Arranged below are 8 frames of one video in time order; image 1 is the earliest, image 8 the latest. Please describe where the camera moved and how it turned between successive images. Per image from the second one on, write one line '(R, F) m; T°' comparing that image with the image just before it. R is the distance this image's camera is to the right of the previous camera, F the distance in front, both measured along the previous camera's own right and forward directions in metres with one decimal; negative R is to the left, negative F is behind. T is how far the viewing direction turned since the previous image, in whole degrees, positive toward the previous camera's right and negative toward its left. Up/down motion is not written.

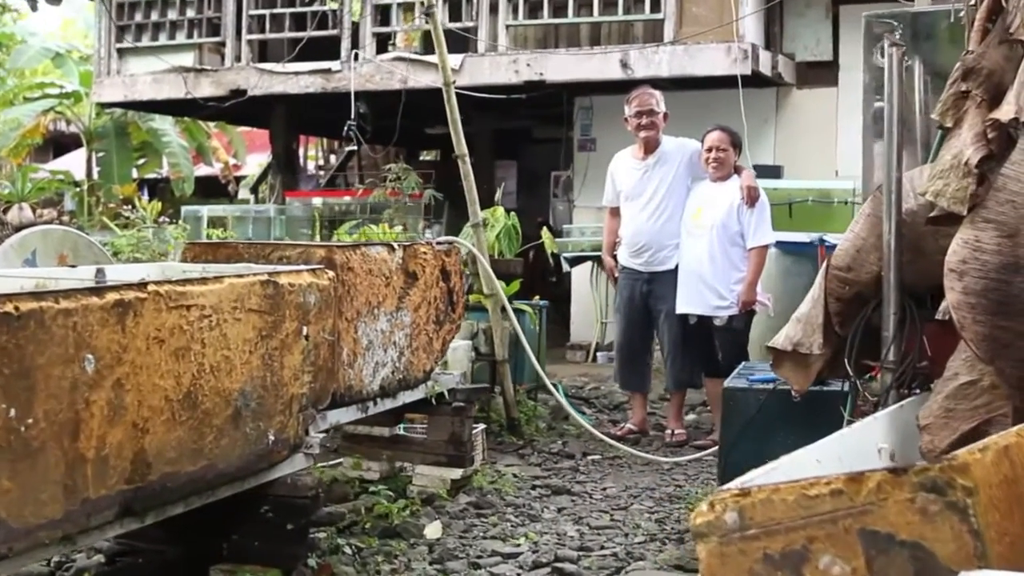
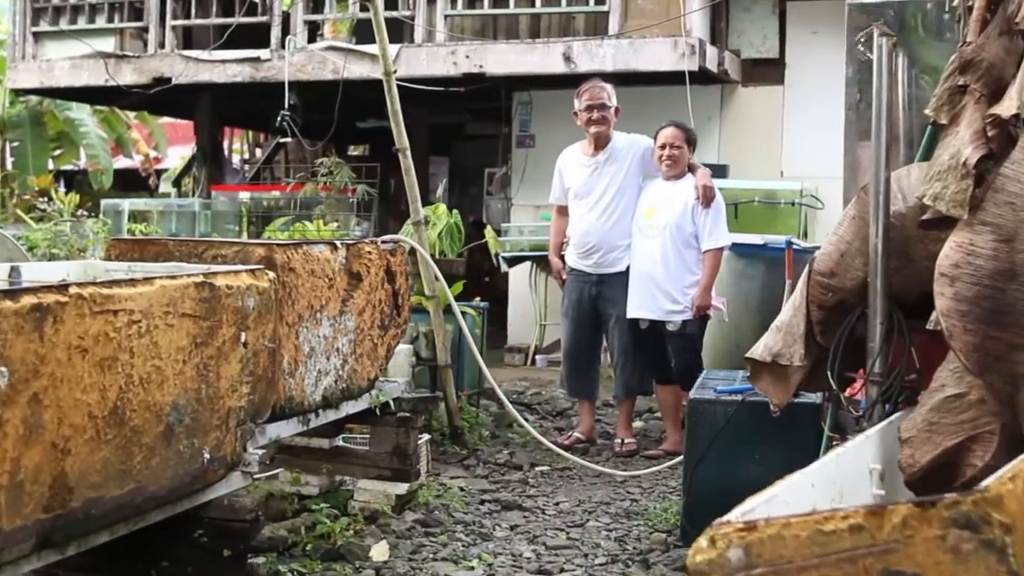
(-0.1, +0.2) m; +3°
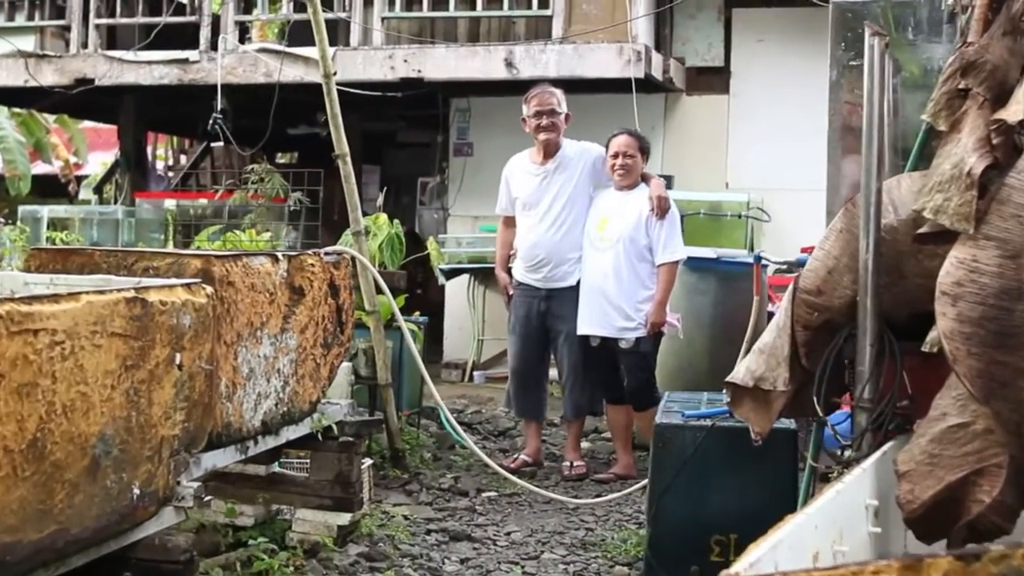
(-0.1, +0.2) m; +3°
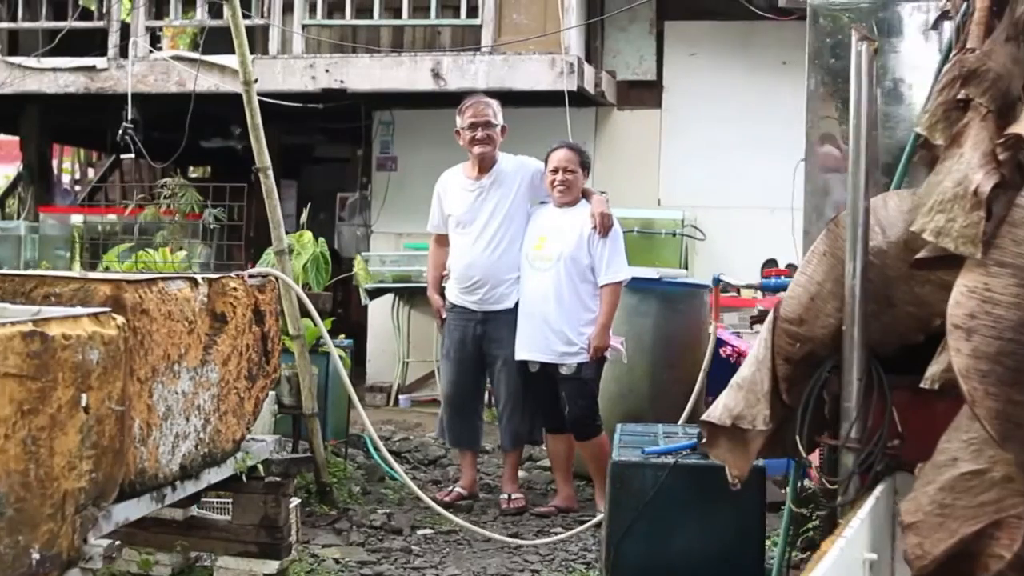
(-0.1, +0.3) m; +4°
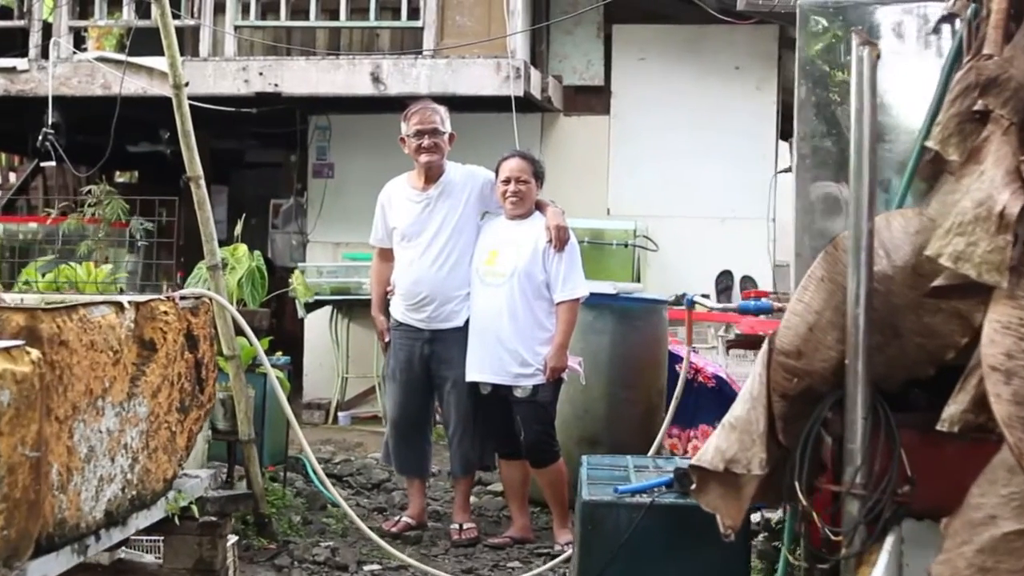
(-0.1, +0.2) m; +3°
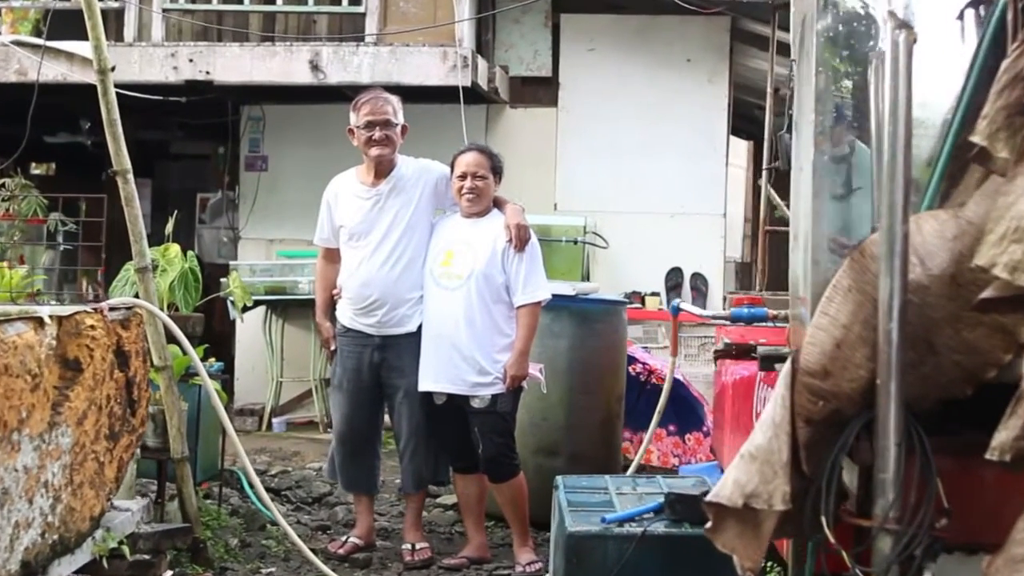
(-0.1, +0.3) m; +3°
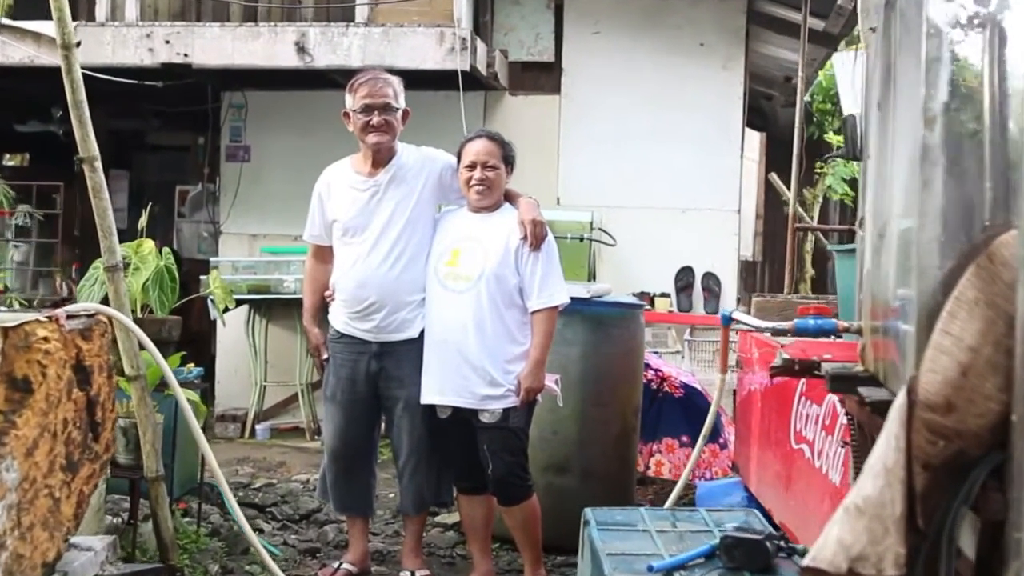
(-0.1, +0.4) m; +1°
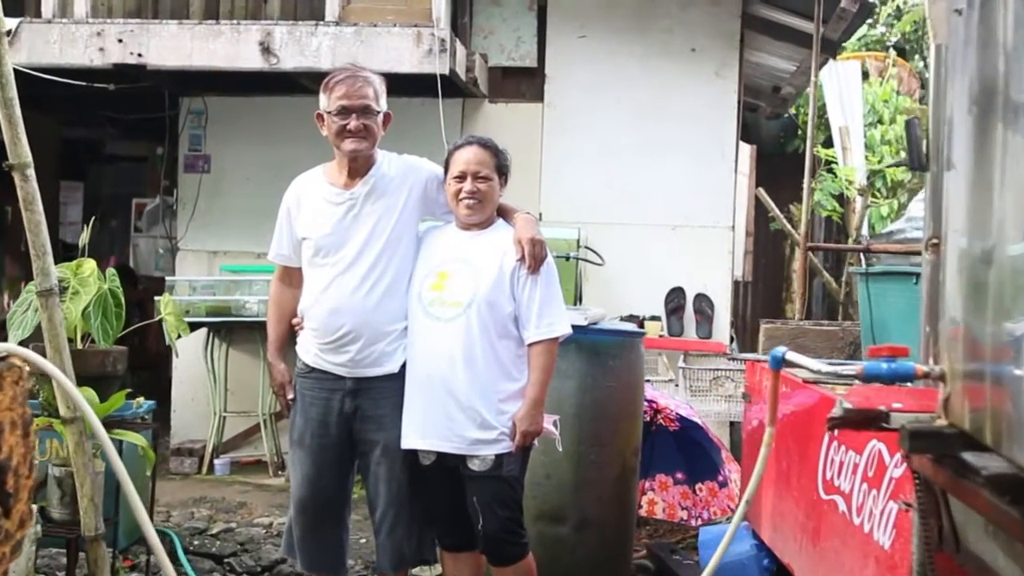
(-0.1, +0.4) m; +1°
